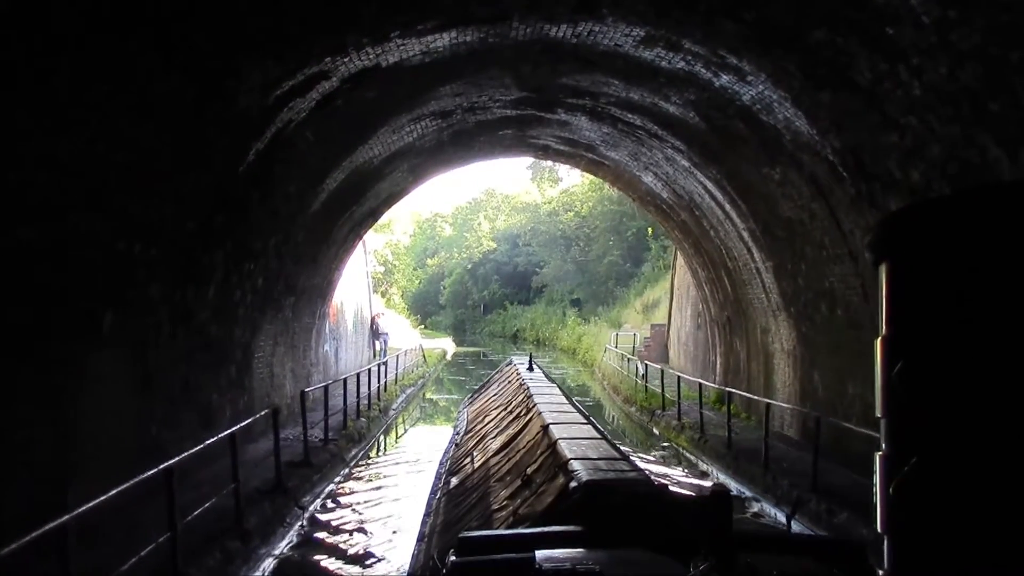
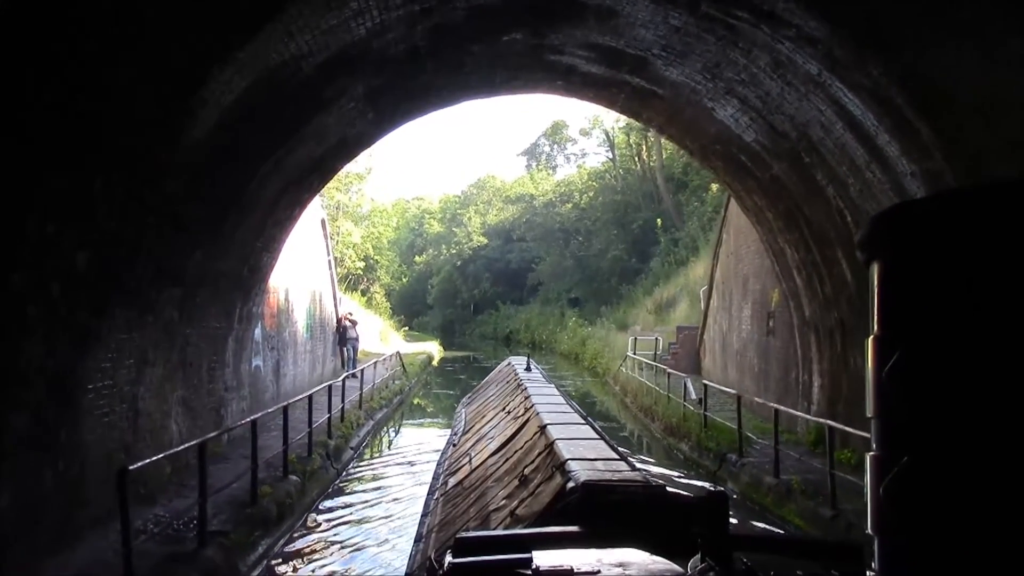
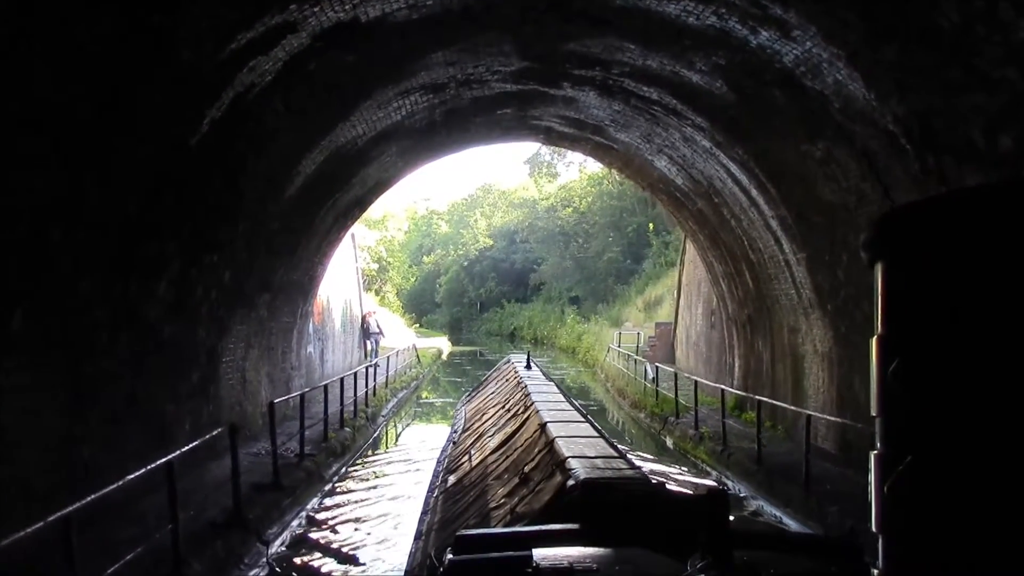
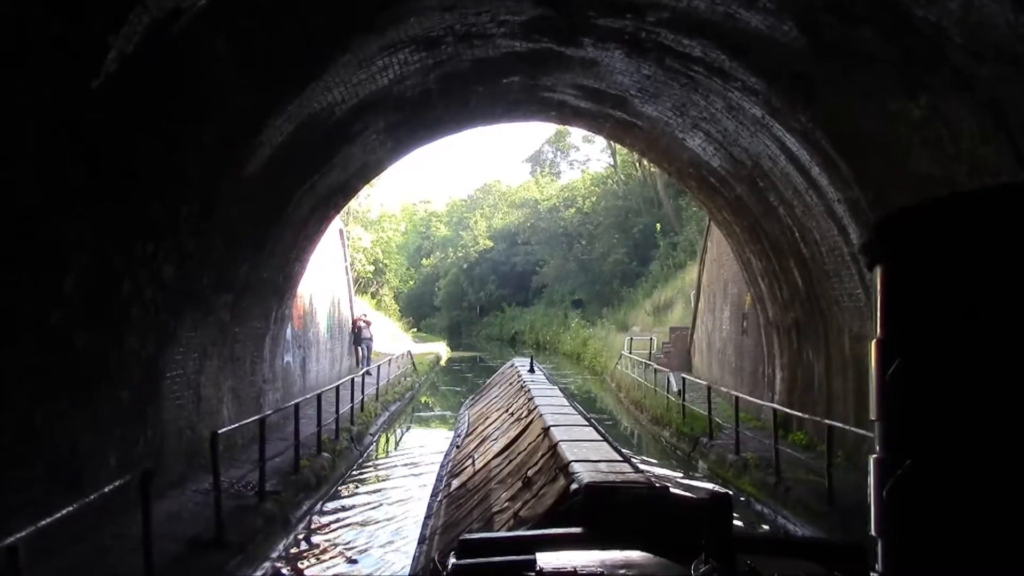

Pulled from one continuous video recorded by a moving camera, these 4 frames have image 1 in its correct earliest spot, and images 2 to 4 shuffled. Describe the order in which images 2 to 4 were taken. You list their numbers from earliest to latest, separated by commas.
3, 4, 2
